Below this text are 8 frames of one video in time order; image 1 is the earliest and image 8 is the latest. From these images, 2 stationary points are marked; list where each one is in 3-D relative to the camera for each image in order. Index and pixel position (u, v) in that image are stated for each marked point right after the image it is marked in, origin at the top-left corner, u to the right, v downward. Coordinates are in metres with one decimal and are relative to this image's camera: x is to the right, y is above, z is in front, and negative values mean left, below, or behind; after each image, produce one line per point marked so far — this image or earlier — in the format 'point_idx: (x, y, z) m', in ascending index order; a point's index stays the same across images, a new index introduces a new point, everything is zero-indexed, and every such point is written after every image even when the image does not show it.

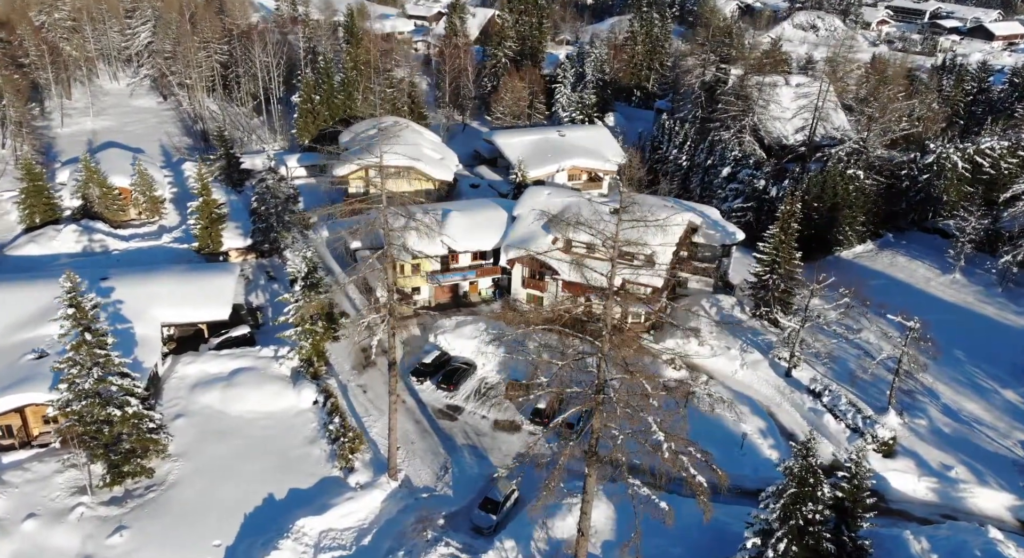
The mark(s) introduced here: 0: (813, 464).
0: (+7.9, -4.9, +18.4) m
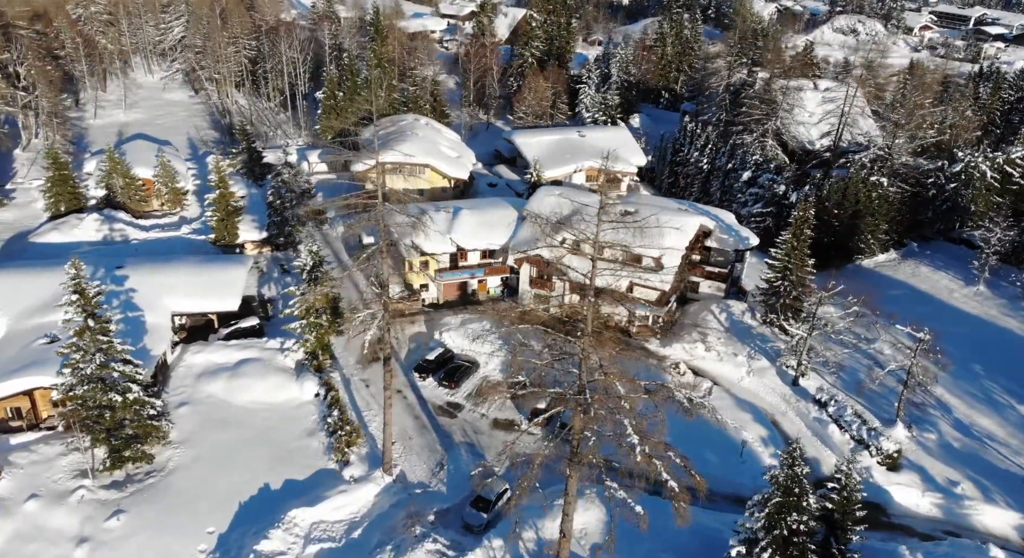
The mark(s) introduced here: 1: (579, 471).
0: (+7.4, -5.1, +18.0) m
1: (+1.7, -5.4, +19.3) m
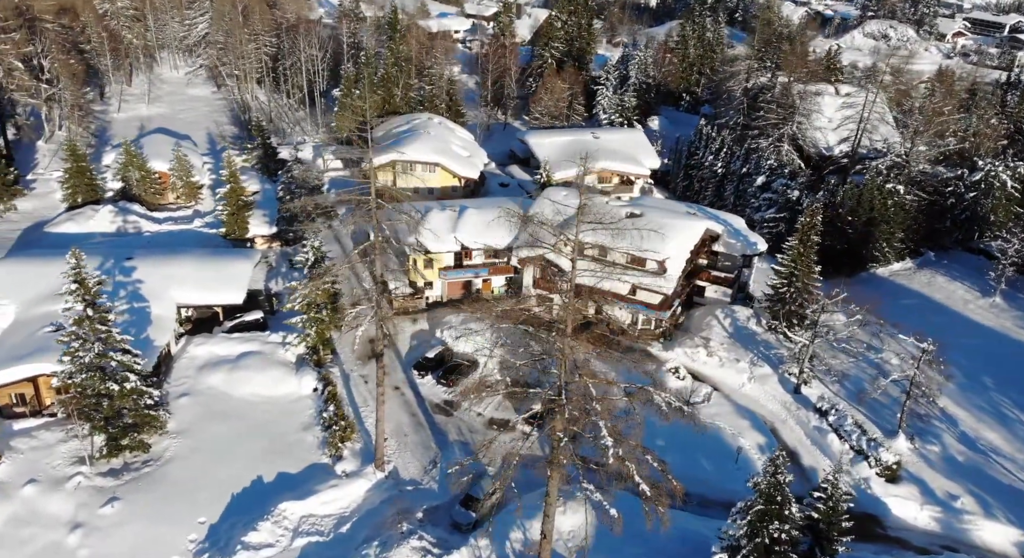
0: (+6.9, -5.2, +17.8) m
1: (+1.2, -5.4, +19.2) m
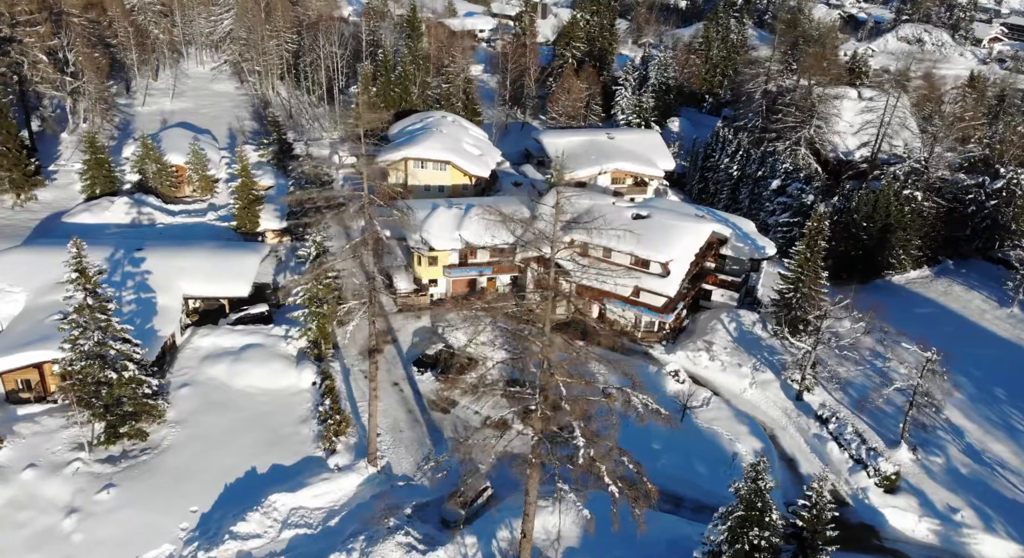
0: (+6.4, -5.3, +17.6) m
1: (+0.7, -5.4, +19.1) m
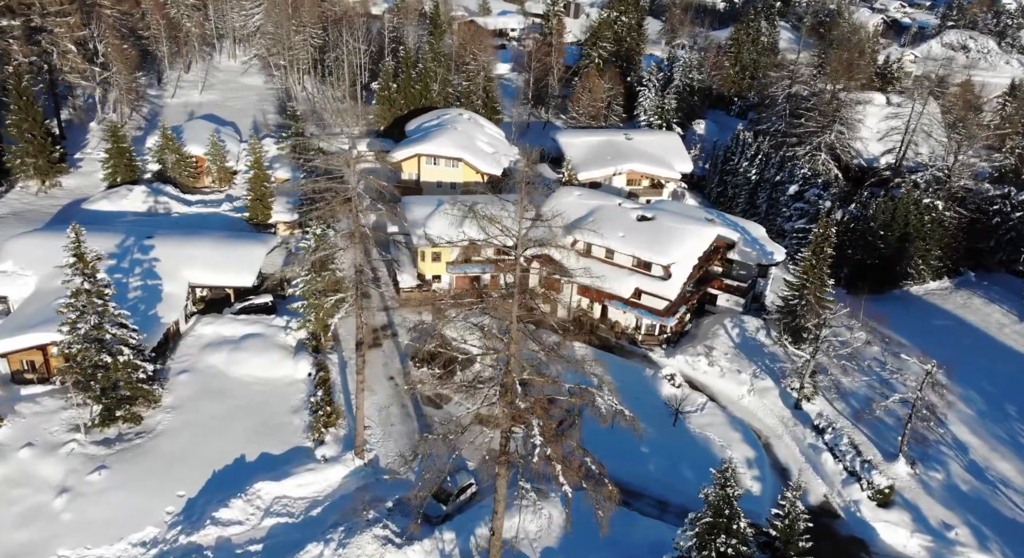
0: (+5.6, -5.4, +17.3) m
1: (-0.1, -5.3, +19.1) m
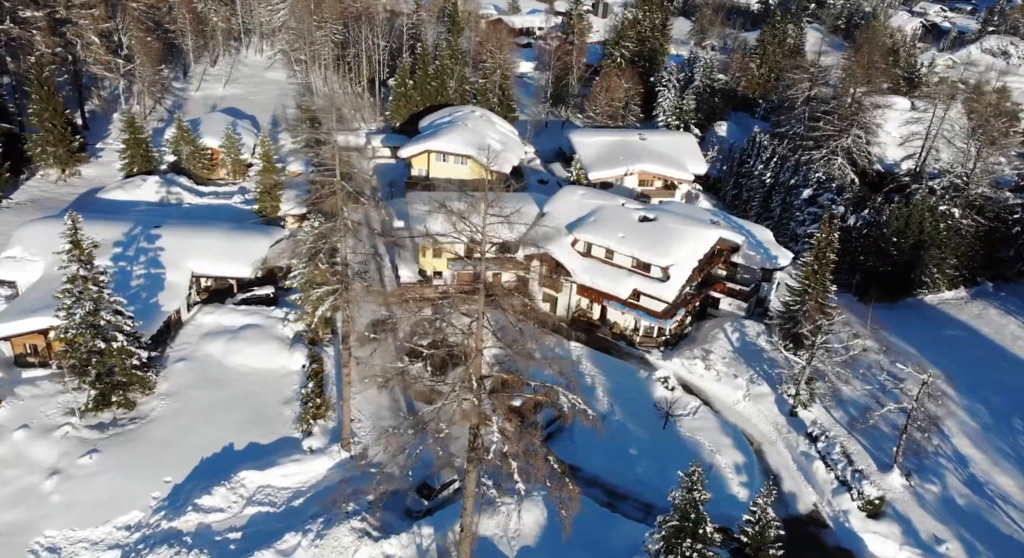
0: (+4.7, -5.5, +17.1) m
1: (-0.8, -5.2, +19.0) m
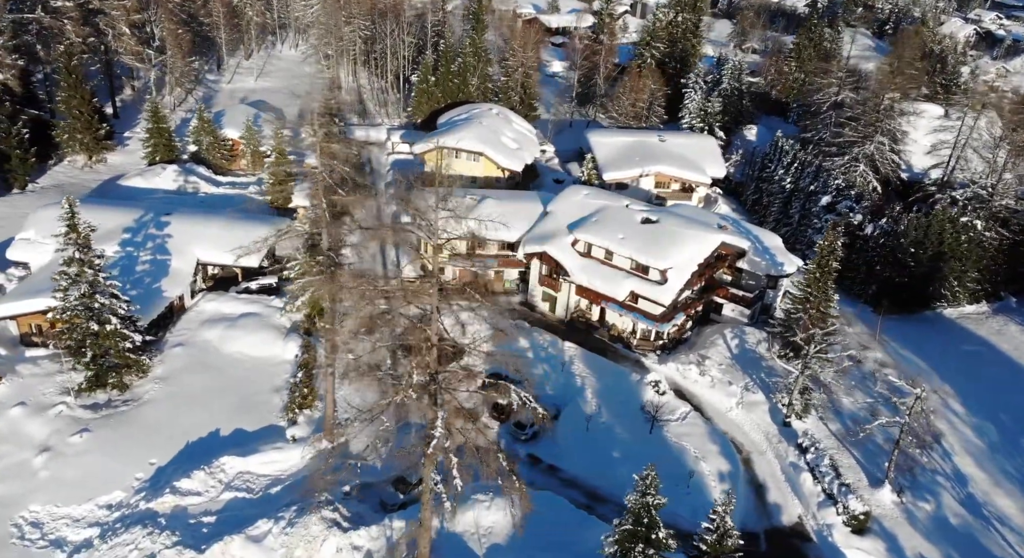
0: (+3.6, -5.6, +16.8) m
1: (-1.9, -5.1, +19.0) m
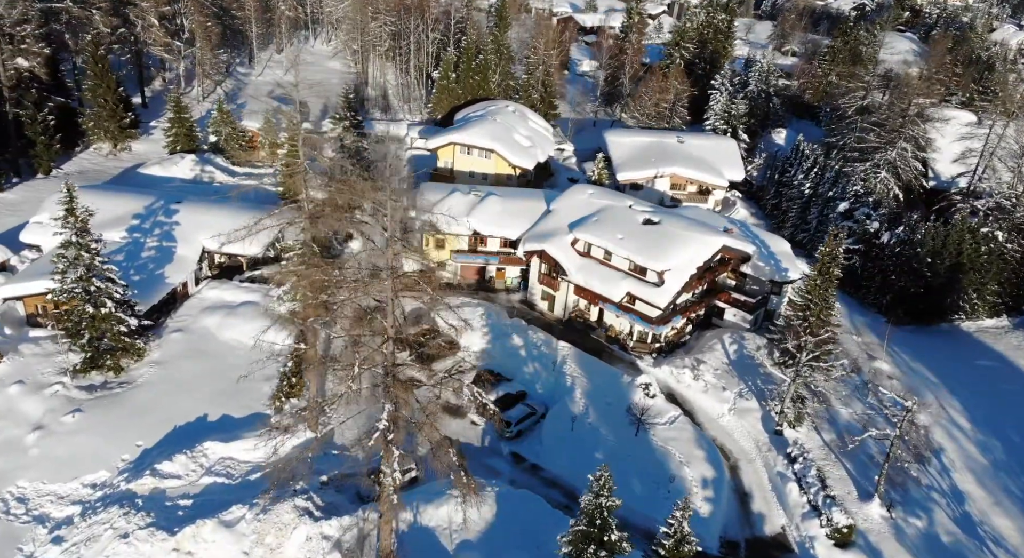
0: (+2.4, -5.6, +16.6) m
1: (-2.9, -4.9, +19.1) m
